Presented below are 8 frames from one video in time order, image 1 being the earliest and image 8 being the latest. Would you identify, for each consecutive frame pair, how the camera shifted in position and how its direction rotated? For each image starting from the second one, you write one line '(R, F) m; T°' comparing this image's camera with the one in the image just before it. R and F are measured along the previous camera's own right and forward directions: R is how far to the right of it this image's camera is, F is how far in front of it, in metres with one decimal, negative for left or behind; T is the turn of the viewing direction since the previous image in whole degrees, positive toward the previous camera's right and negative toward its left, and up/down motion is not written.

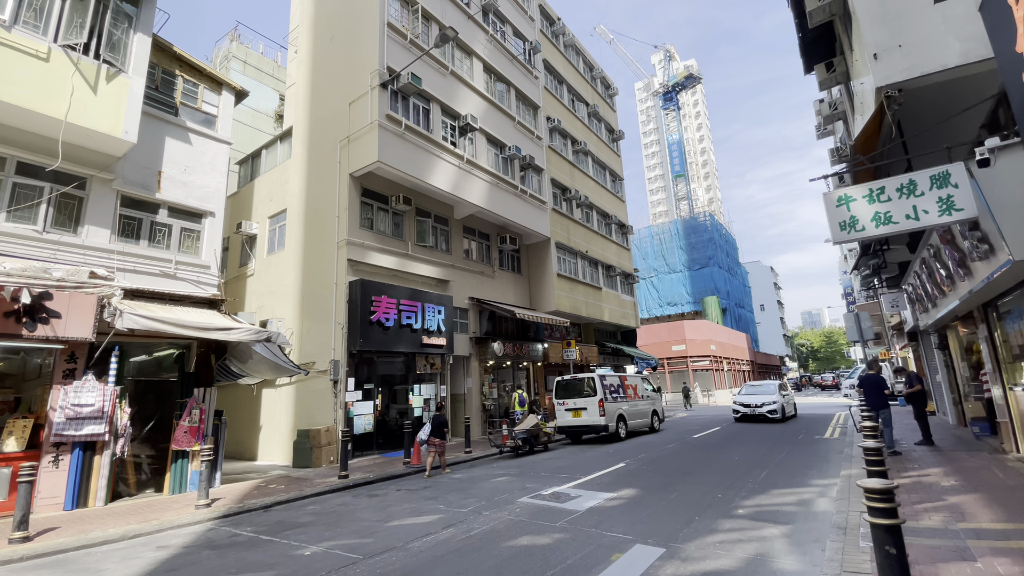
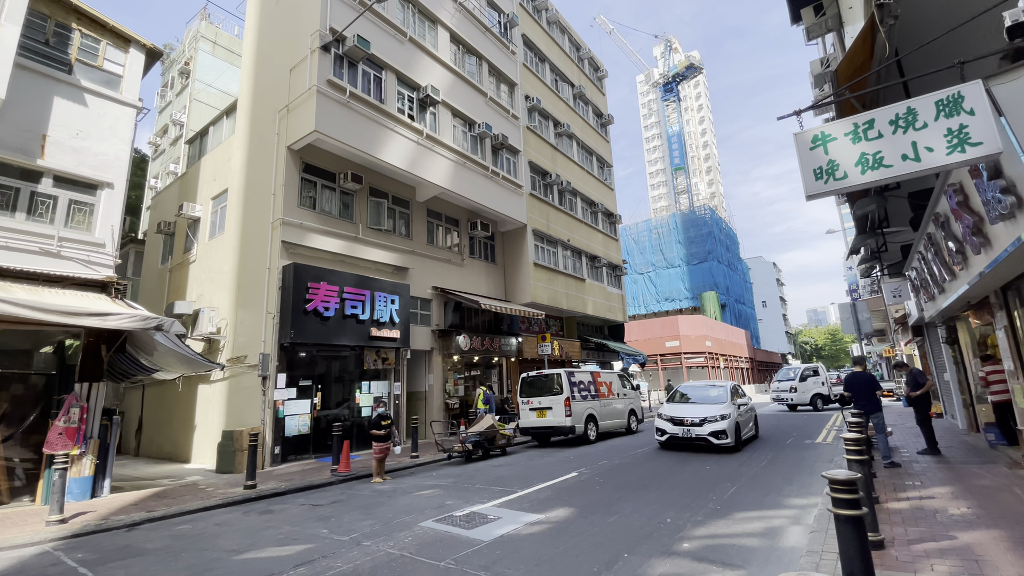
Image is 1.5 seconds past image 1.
(+1.3, +1.5) m; -1°
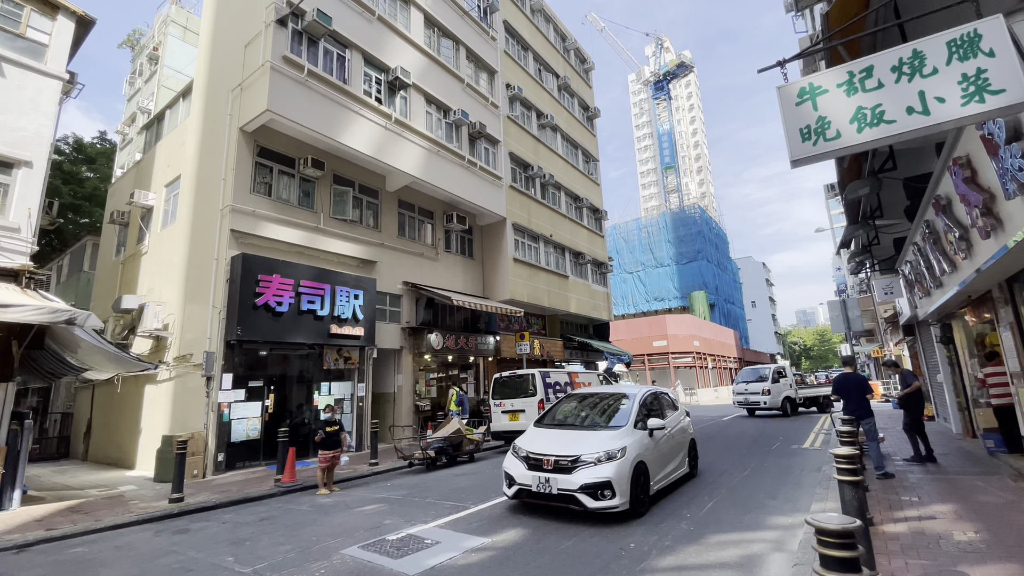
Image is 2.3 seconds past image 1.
(+0.6, +0.8) m; +1°
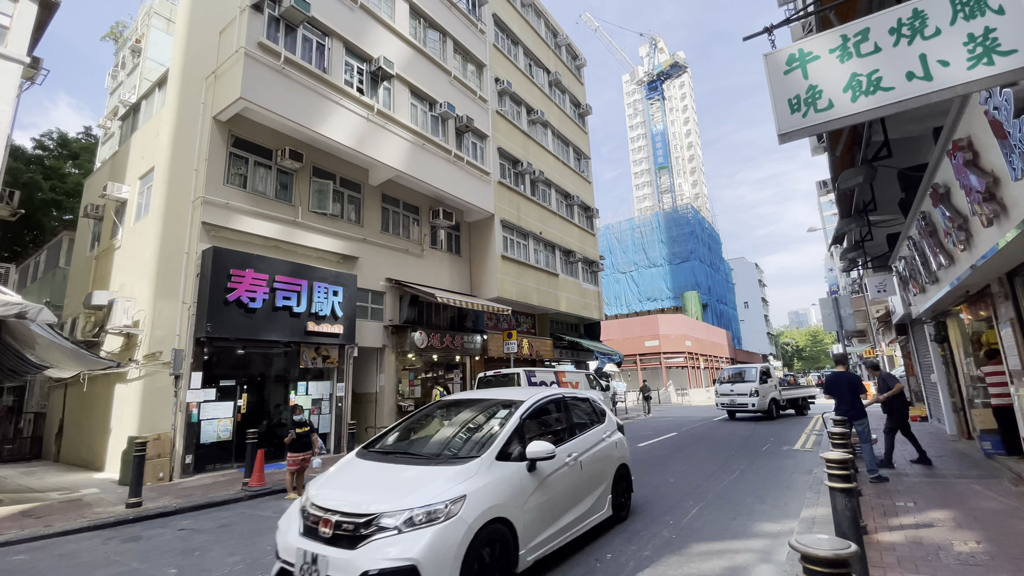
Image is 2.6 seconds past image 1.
(+0.3, +0.4) m; +1°
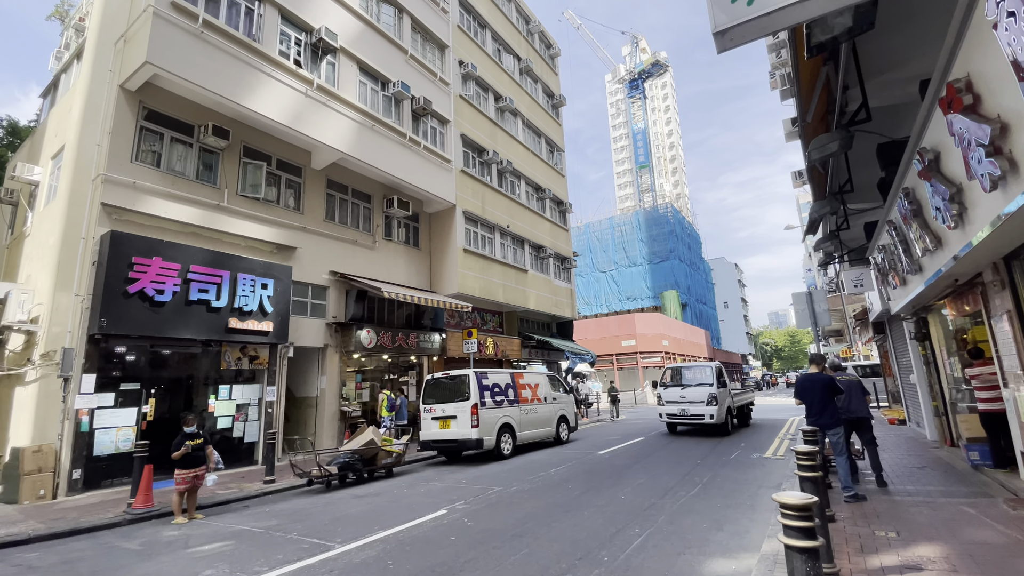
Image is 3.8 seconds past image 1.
(+0.8, +1.1) m; +2°
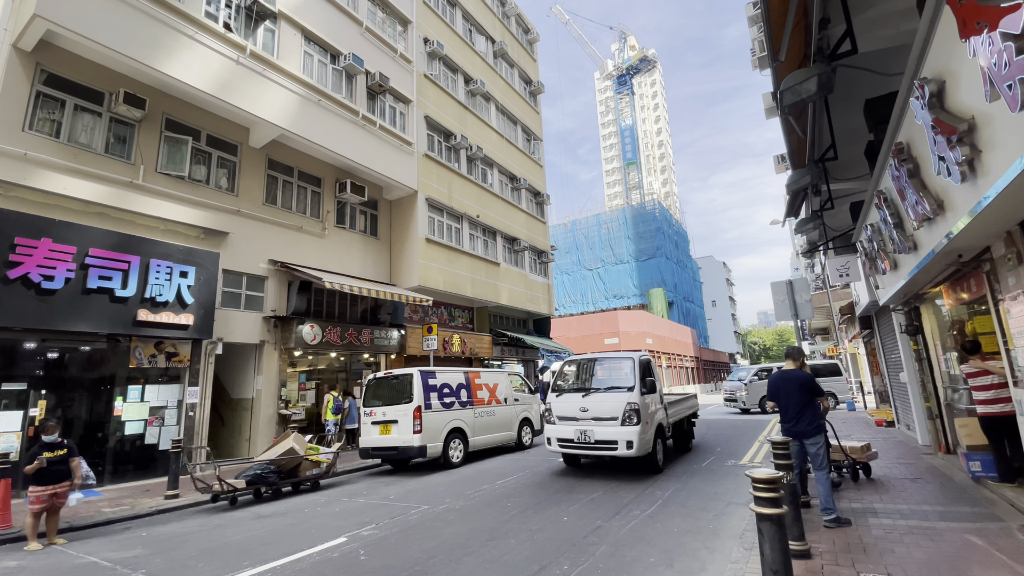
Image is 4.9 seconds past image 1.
(+0.9, +1.1) m; +1°
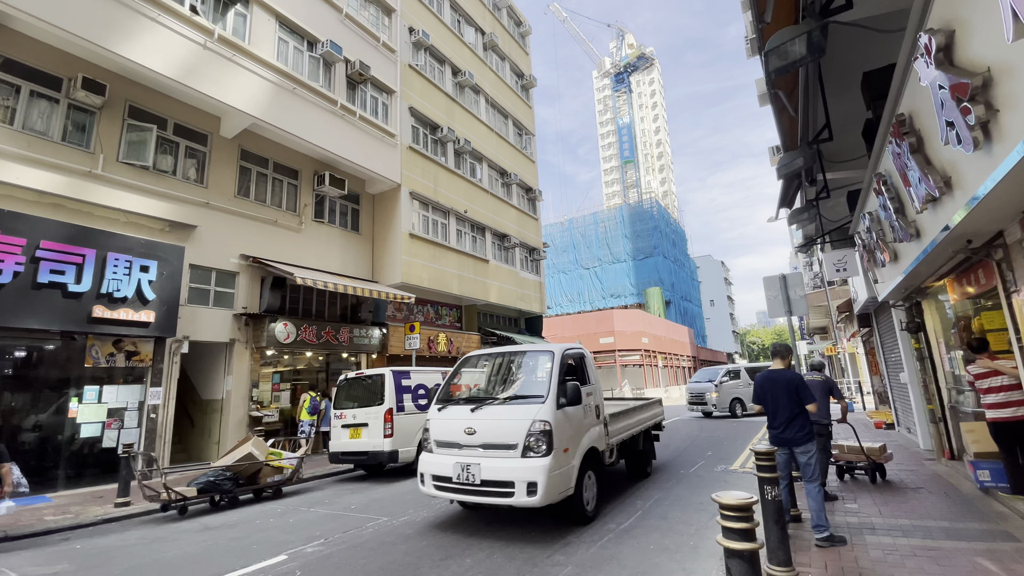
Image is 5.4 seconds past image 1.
(+0.4, +0.5) m; 0°
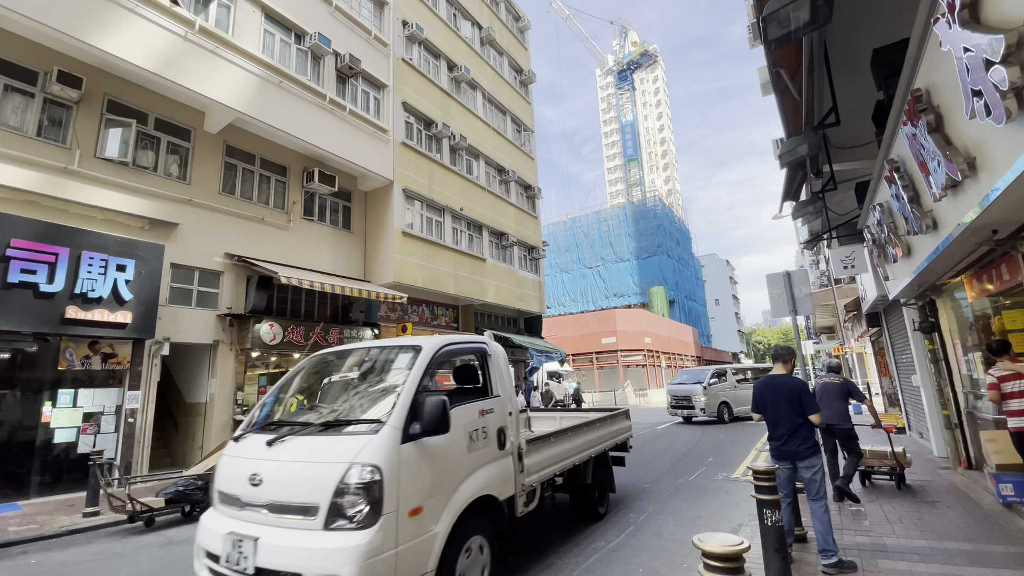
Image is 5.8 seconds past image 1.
(+0.3, +0.4) m; -1°
